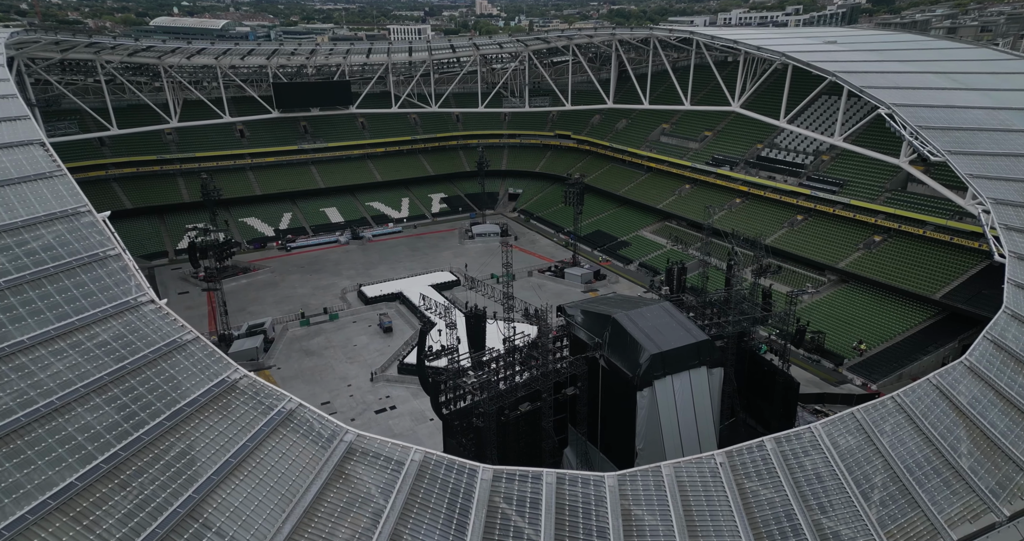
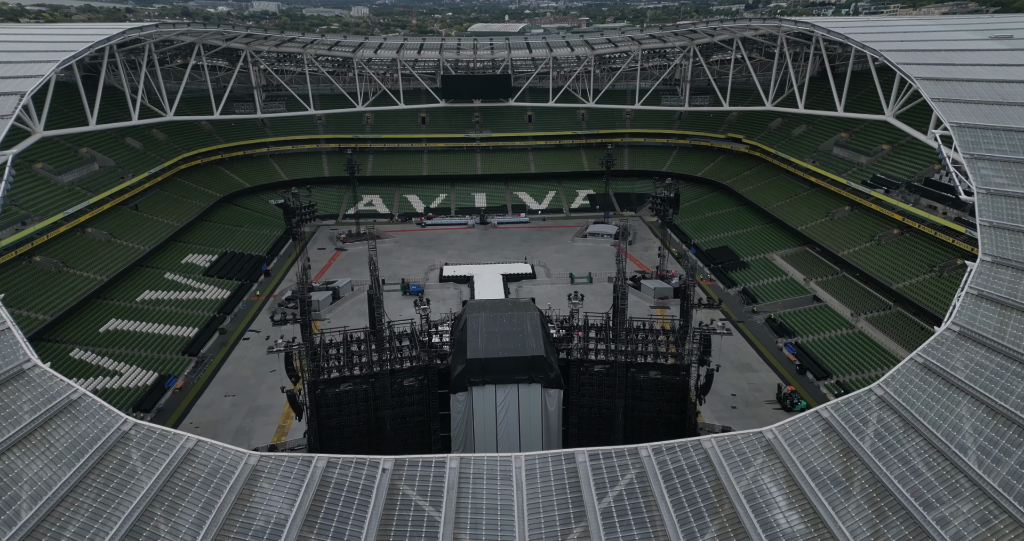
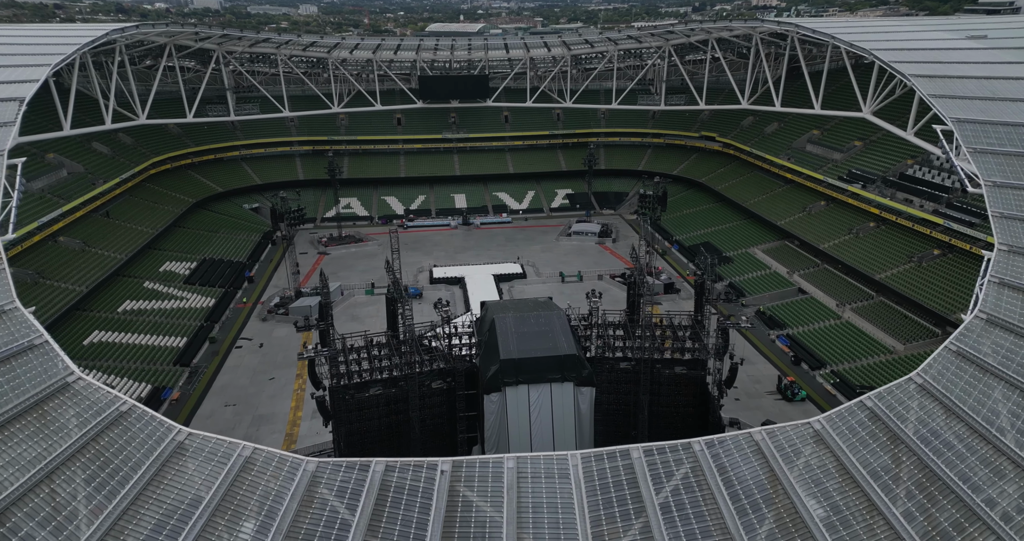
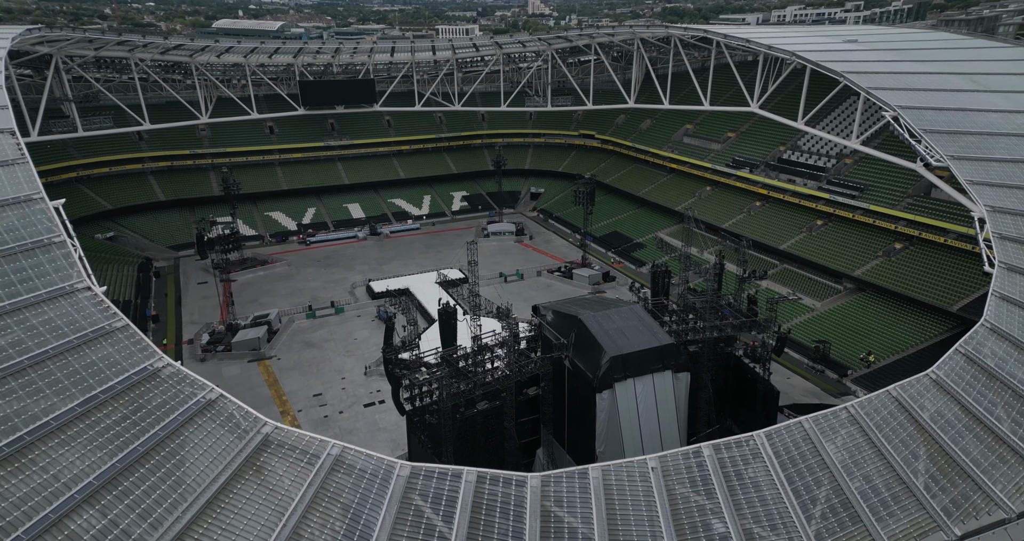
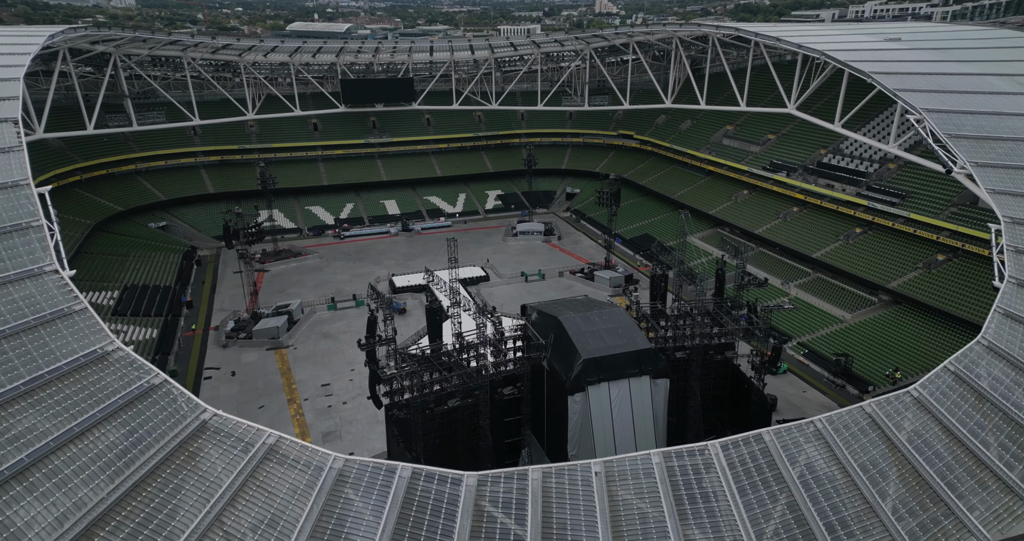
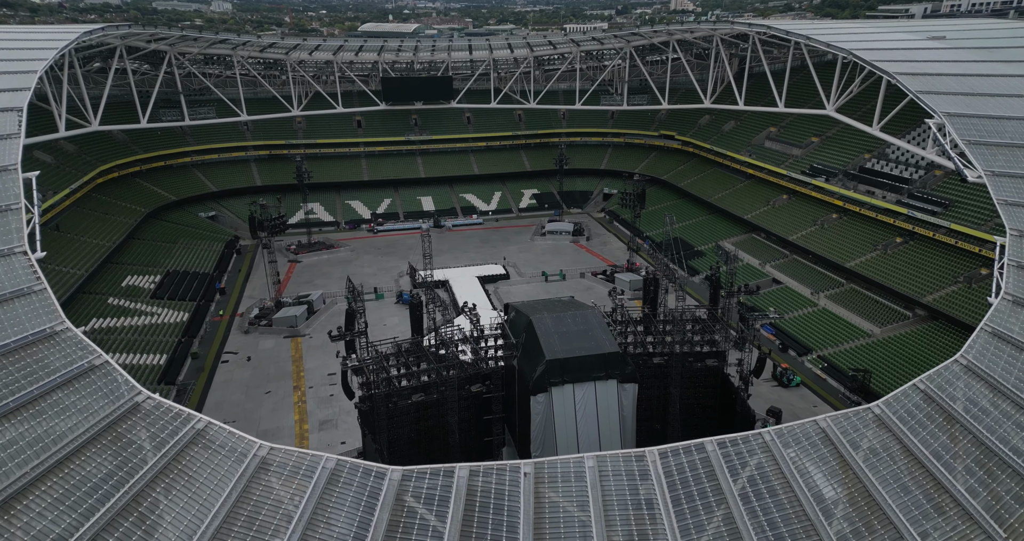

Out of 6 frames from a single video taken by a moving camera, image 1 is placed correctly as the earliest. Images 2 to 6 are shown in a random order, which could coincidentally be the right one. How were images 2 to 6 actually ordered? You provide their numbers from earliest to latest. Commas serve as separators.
4, 5, 6, 3, 2
